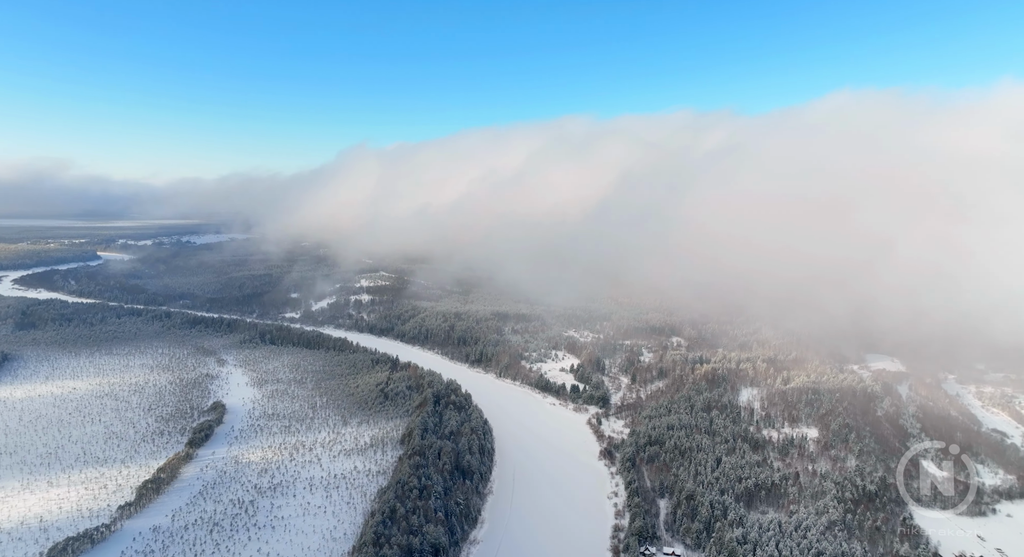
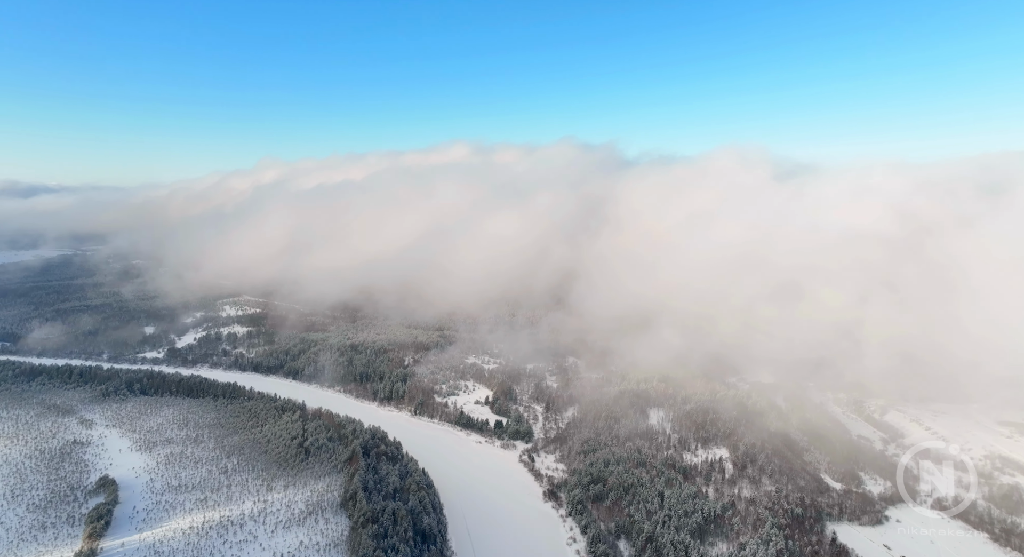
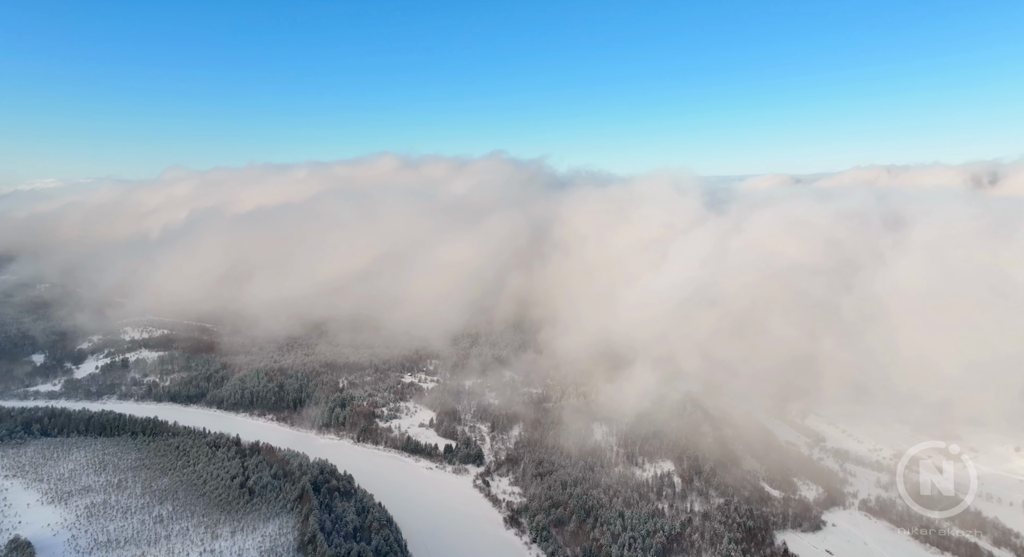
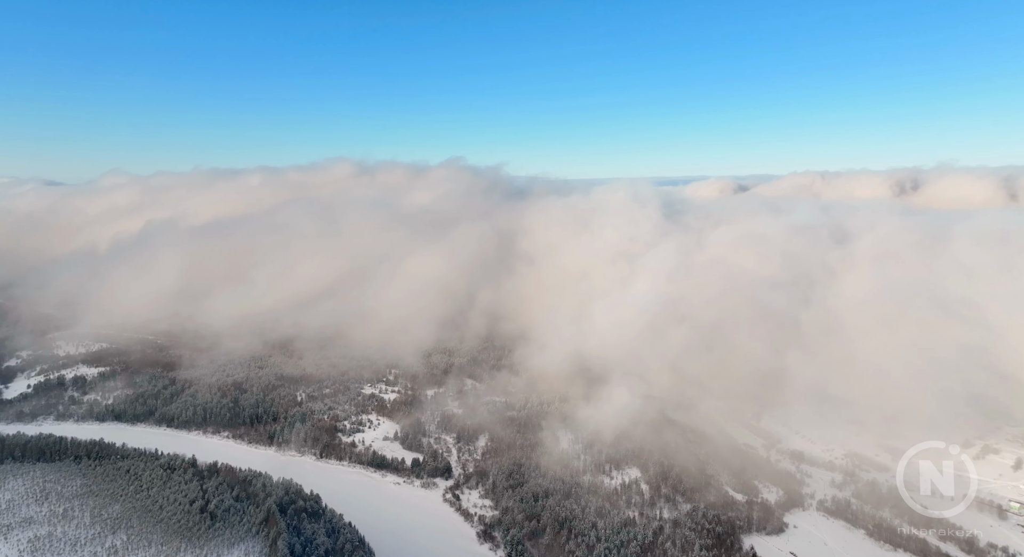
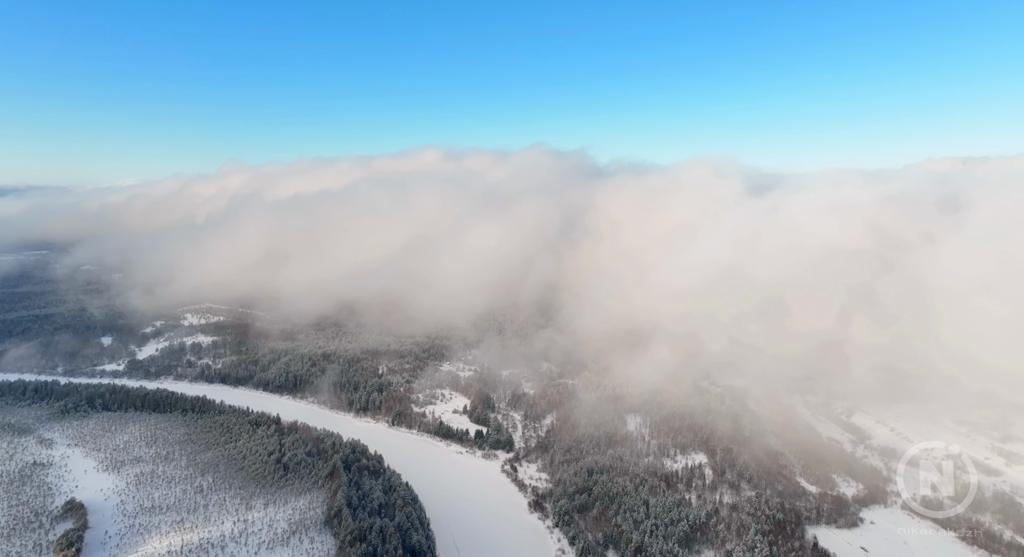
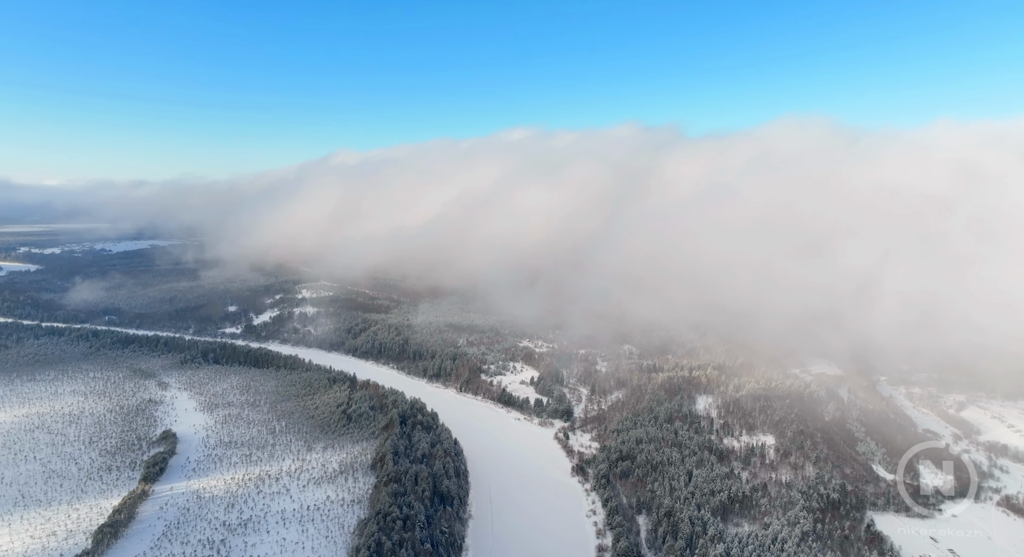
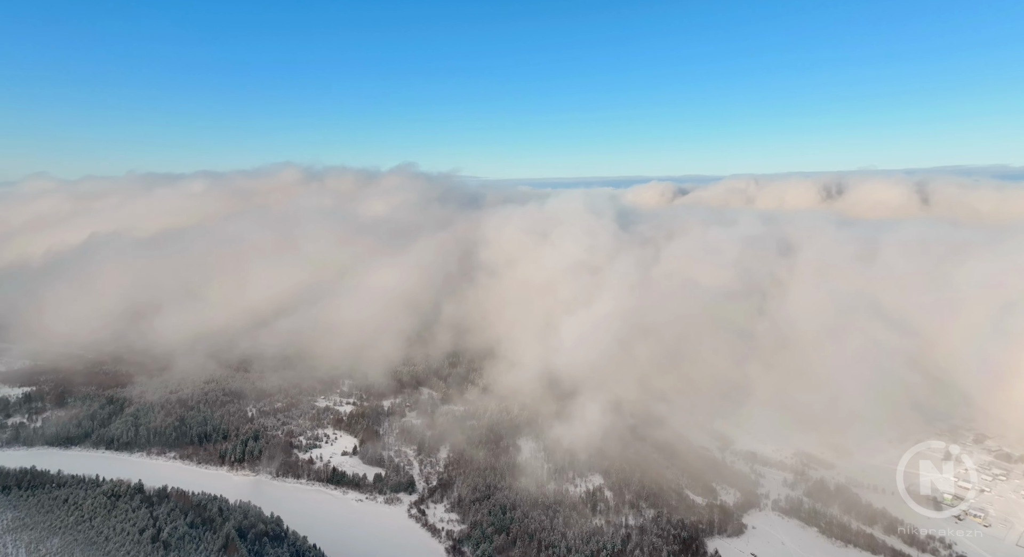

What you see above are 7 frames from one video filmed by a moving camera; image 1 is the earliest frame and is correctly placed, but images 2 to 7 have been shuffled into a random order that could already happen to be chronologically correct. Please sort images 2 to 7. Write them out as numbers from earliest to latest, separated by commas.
6, 2, 5, 3, 4, 7
